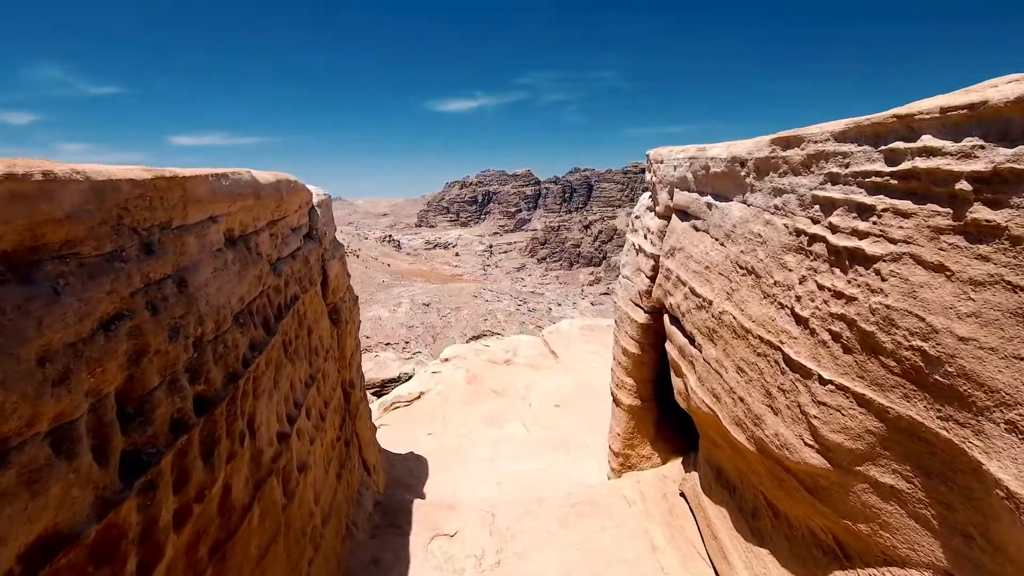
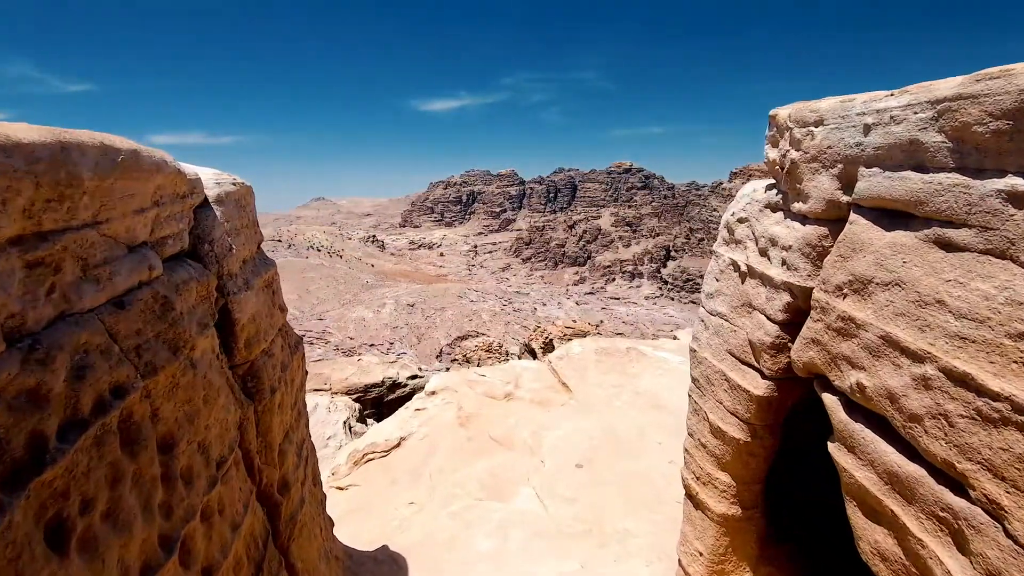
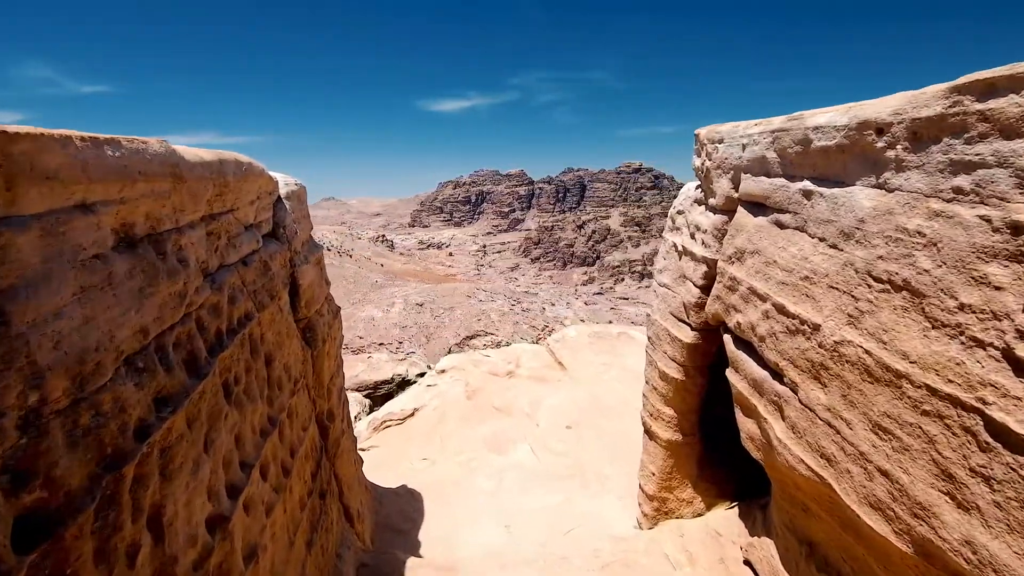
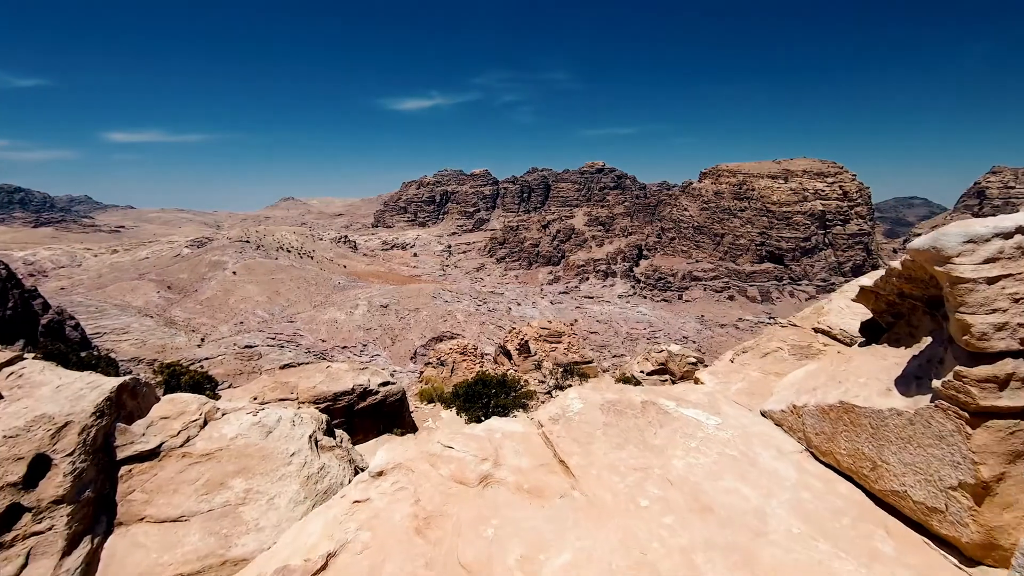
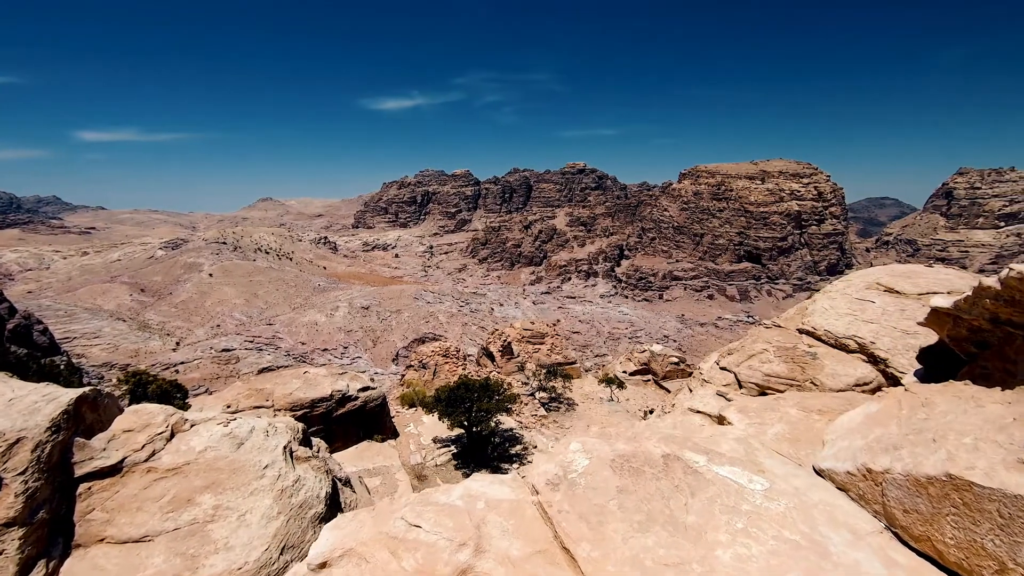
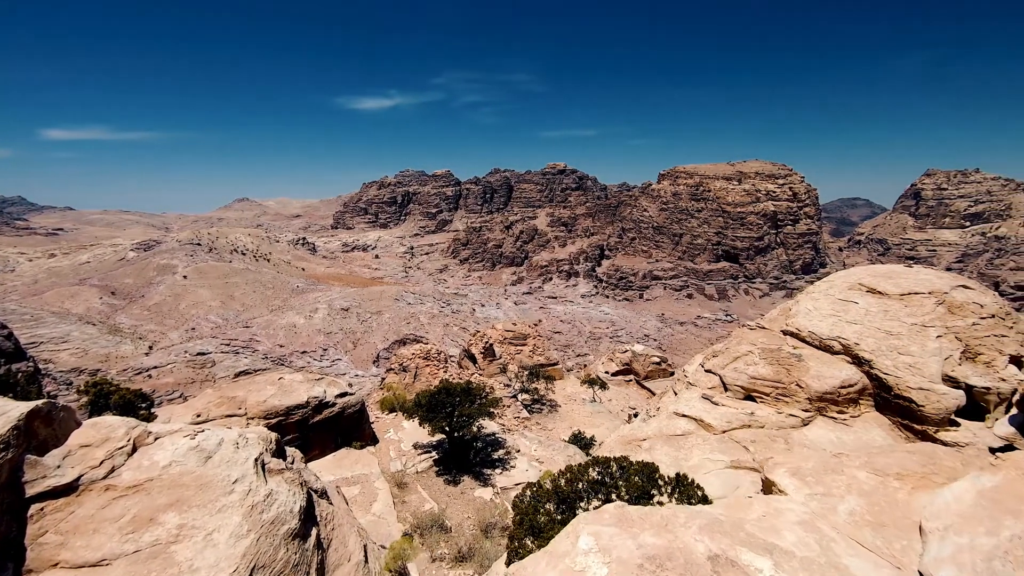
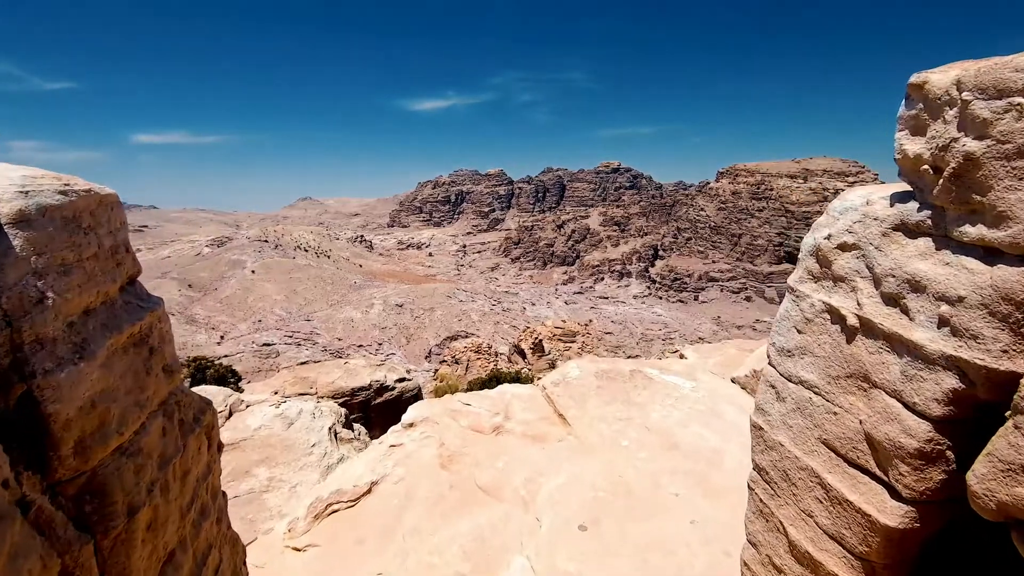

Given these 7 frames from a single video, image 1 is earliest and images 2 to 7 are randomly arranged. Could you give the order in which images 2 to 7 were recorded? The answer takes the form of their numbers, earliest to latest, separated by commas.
3, 2, 7, 4, 5, 6
